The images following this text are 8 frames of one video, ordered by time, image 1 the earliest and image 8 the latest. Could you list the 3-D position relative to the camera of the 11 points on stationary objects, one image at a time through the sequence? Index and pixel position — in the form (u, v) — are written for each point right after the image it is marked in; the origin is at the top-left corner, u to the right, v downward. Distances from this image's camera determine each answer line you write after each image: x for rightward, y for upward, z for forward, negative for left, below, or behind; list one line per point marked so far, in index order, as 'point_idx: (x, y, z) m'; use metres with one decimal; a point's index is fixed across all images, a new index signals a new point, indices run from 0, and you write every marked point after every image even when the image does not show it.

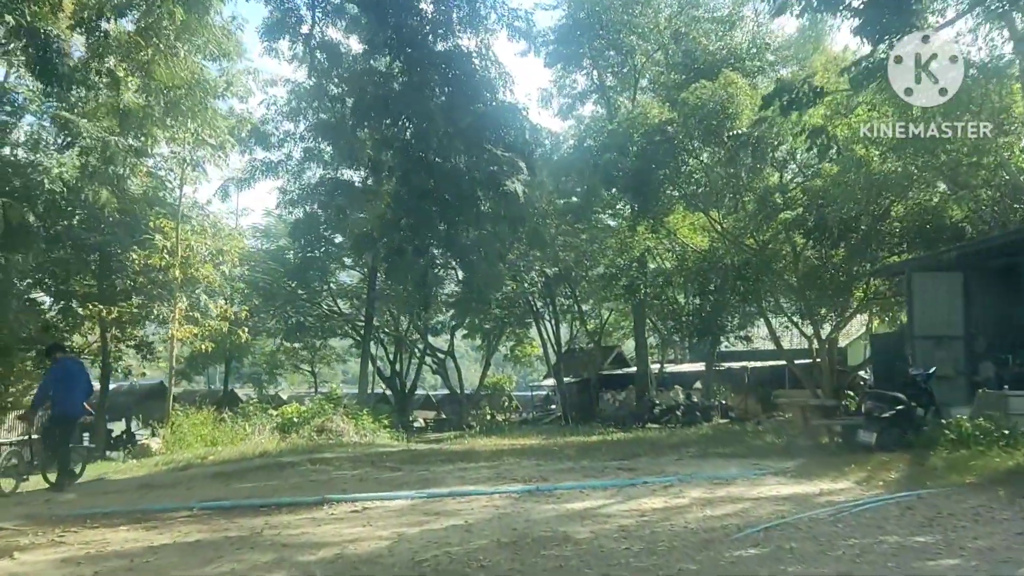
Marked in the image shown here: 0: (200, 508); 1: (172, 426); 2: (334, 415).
0: (-3.1, -2.2, +8.7) m
1: (-7.4, -3.0, +19.3) m
2: (-3.9, -2.8, +19.4) m
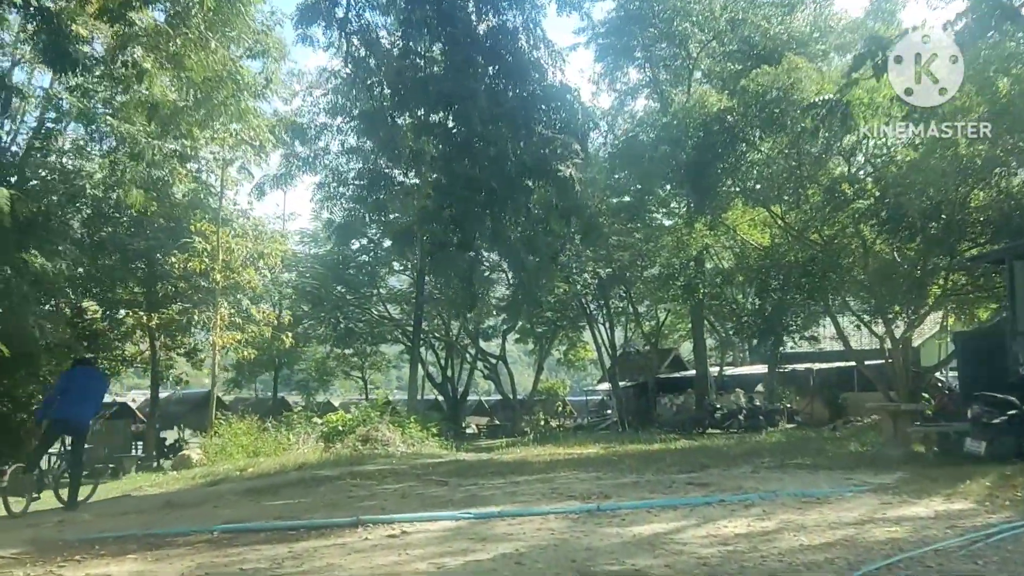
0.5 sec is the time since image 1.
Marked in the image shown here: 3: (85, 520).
0: (-2.6, -2.1, +7.8) m
1: (-6.2, -3.1, +18.6) m
2: (-2.7, -2.8, +18.5) m
3: (-4.2, -2.3, +8.7) m
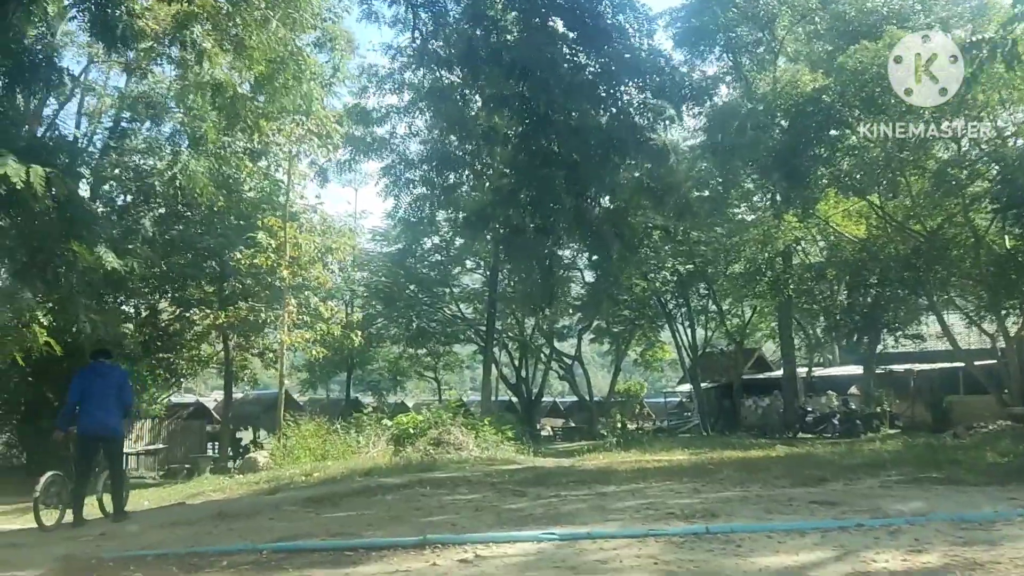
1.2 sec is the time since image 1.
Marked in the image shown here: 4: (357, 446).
0: (-1.9, -2.0, +6.9) m
1: (-4.6, -3.0, +17.9) m
2: (-1.2, -2.7, +17.6) m
3: (-3.5, -2.2, +7.9) m
4: (-3.0, -3.1, +17.2) m
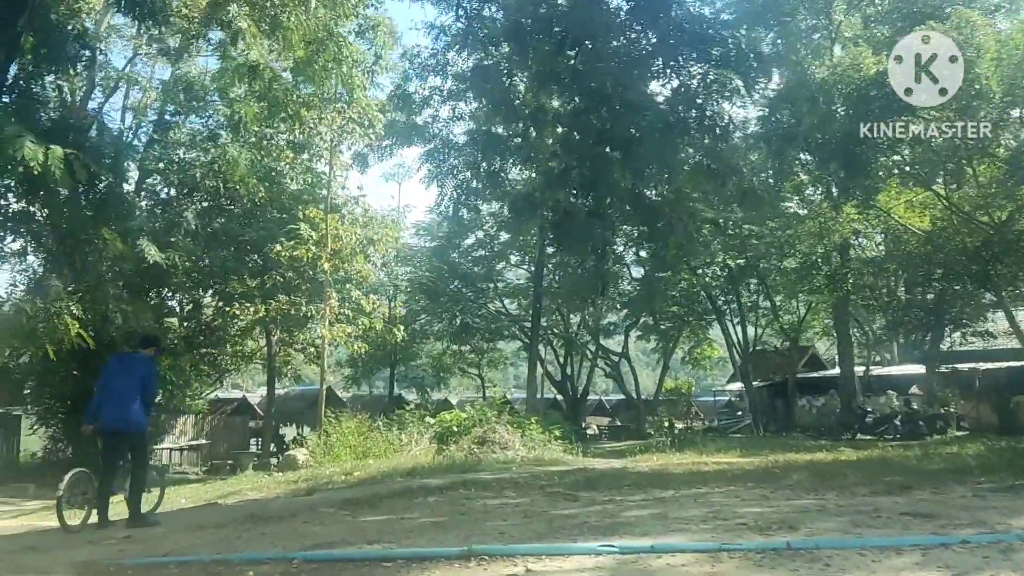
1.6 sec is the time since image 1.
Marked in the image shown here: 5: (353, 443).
0: (-1.5, -1.9, +6.3) m
1: (-3.7, -2.9, +17.5) m
2: (-0.3, -2.6, +16.9) m
3: (-3.0, -2.1, +7.4) m
4: (-2.1, -2.9, +16.7) m
5: (-3.0, -2.9, +16.7) m
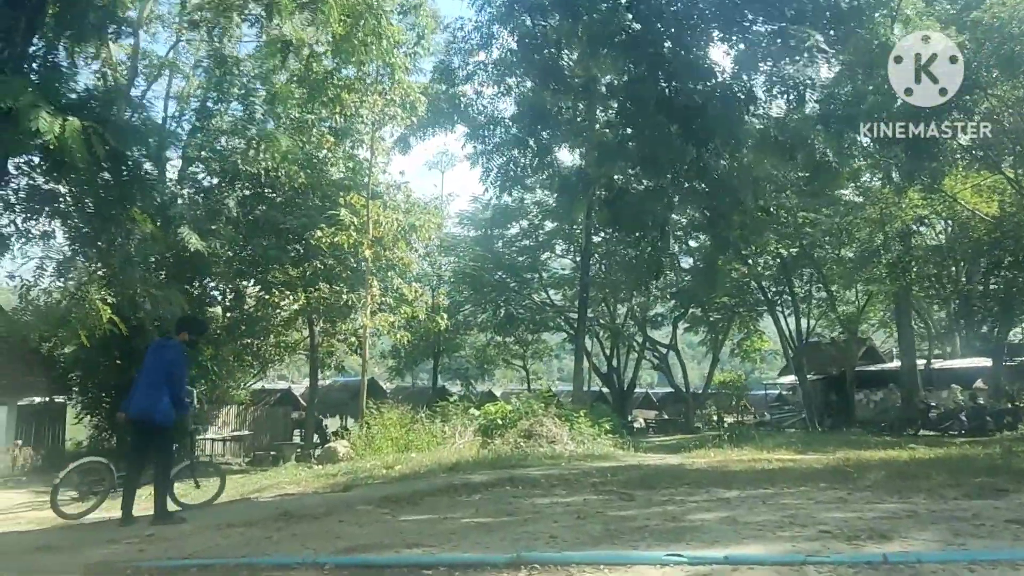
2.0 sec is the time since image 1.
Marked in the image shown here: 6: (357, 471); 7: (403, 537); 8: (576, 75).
0: (-1.1, -1.8, +5.7) m
1: (-2.8, -2.6, +17.0) m
2: (+0.6, -2.3, +16.3) m
3: (-2.6, -1.9, +6.9) m
4: (-1.2, -2.7, +16.1) m
5: (-2.1, -2.7, +16.2) m
6: (-2.2, -2.6, +12.5) m
7: (-0.8, -1.9, +6.7) m
8: (+0.8, +2.9, +11.8) m
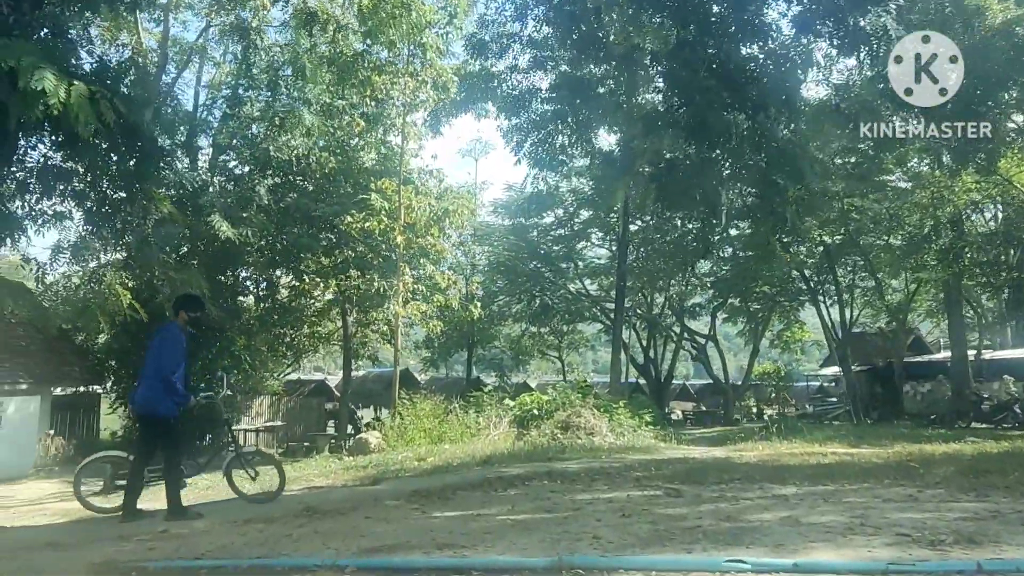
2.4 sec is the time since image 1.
0: (-0.9, -1.6, +5.2) m
1: (-2.1, -2.4, +16.5) m
2: (+1.2, -2.1, +15.7) m
3: (-2.3, -1.8, +6.4) m
4: (-0.6, -2.5, +15.6) m
5: (-1.5, -2.5, +15.7) m
6: (-1.7, -2.4, +12.0) m
7: (-0.6, -1.7, +6.2) m
8: (+1.3, +3.1, +11.1) m
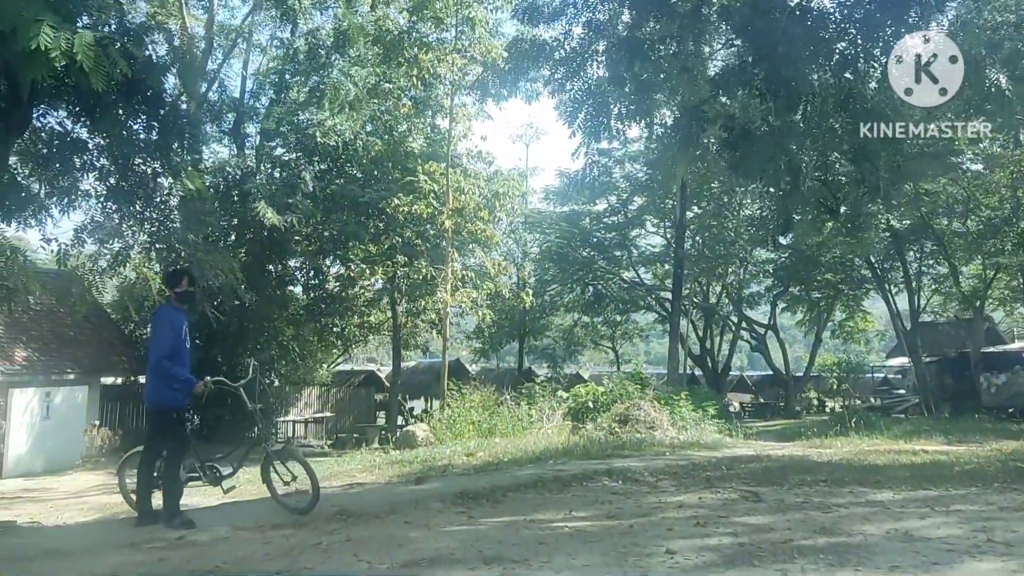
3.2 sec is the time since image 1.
0: (-0.6, -1.5, +4.4) m
1: (-1.2, -2.1, +15.8) m
2: (+2.1, -1.8, +14.8) m
3: (-2.0, -1.6, +5.8) m
4: (+0.3, -2.2, +14.8) m
5: (-0.6, -2.2, +15.0) m
6: (-1.0, -2.2, +11.3) m
7: (-0.2, -1.6, +5.4) m
8: (+1.9, +3.3, +10.2) m
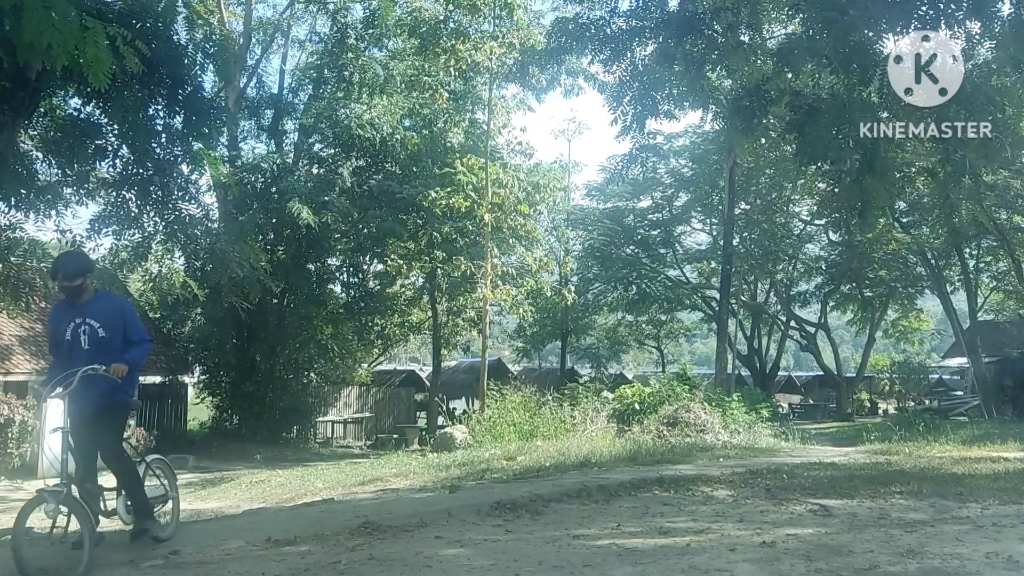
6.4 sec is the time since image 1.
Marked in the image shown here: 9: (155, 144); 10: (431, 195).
0: (-0.4, -1.4, +3.8) m
1: (-0.5, -2.1, +15.2) m
2: (+2.8, -1.8, +14.1) m
3: (-1.7, -1.5, +5.2) m
4: (+1.0, -2.1, +14.1) m
5: (+0.1, -2.1, +14.4) m
6: (-0.5, -2.1, +10.7) m
7: (0.0, -1.5, +4.8) m
8: (+2.3, +3.3, +9.5) m
9: (-3.4, +1.4, +8.4) m
10: (-1.5, +1.9, +20.4) m
